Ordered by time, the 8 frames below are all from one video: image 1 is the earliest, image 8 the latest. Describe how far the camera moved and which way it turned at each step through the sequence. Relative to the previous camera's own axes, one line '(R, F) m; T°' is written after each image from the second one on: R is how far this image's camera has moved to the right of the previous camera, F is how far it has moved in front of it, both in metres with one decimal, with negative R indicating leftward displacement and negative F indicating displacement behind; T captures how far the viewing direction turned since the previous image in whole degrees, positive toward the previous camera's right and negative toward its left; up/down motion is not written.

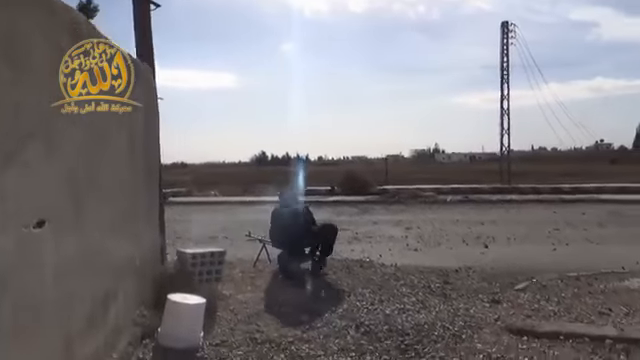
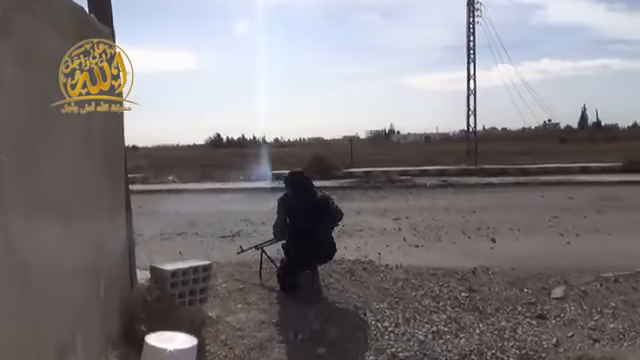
(-0.6, +1.5) m; +5°
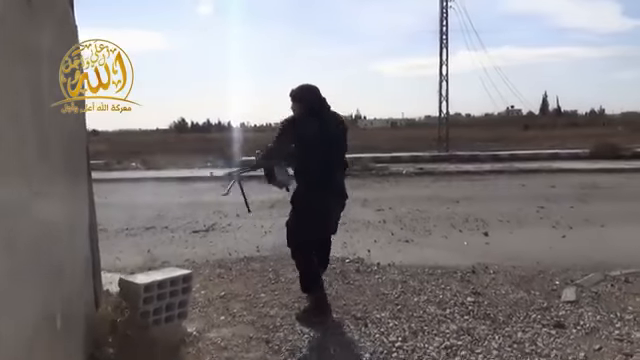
(-0.3, +0.8) m; +4°
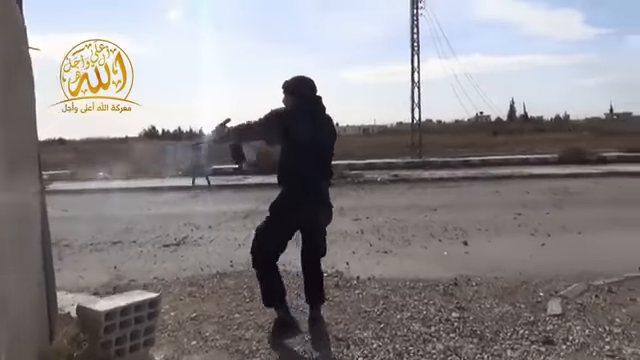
(0.0, +0.3) m; +3°
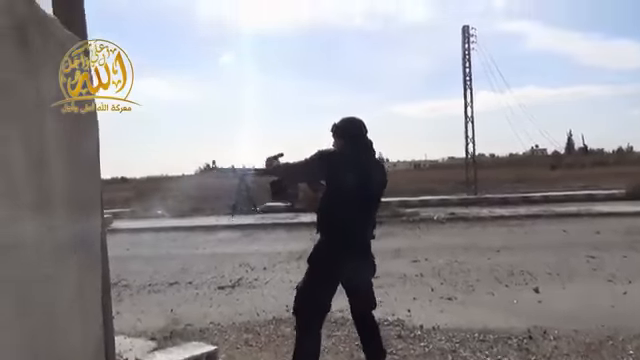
(-0.1, +0.2) m; -6°
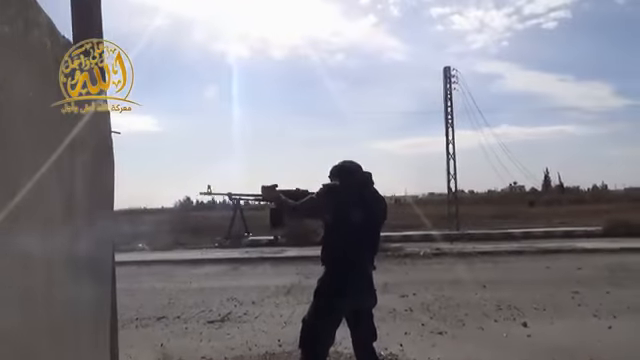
(-0.2, -0.2) m; +2°
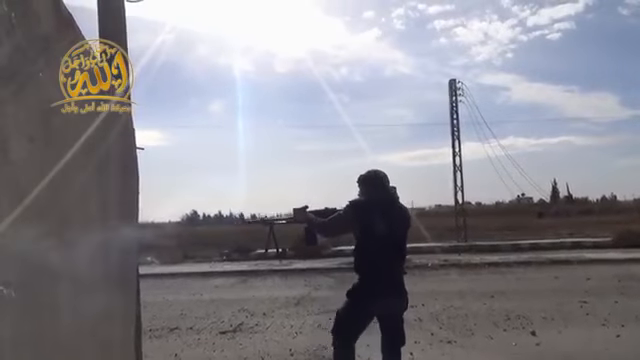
(-0.1, -0.2) m; -1°
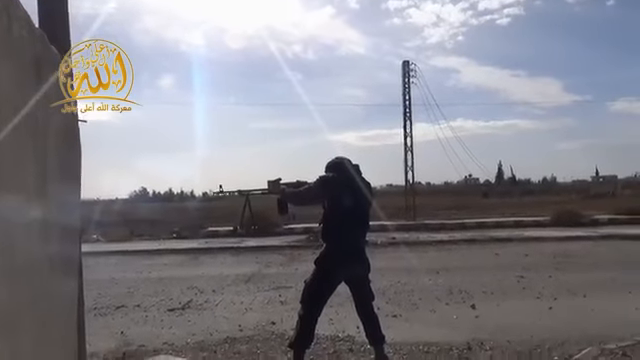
(0.0, 0.0) m; +5°
